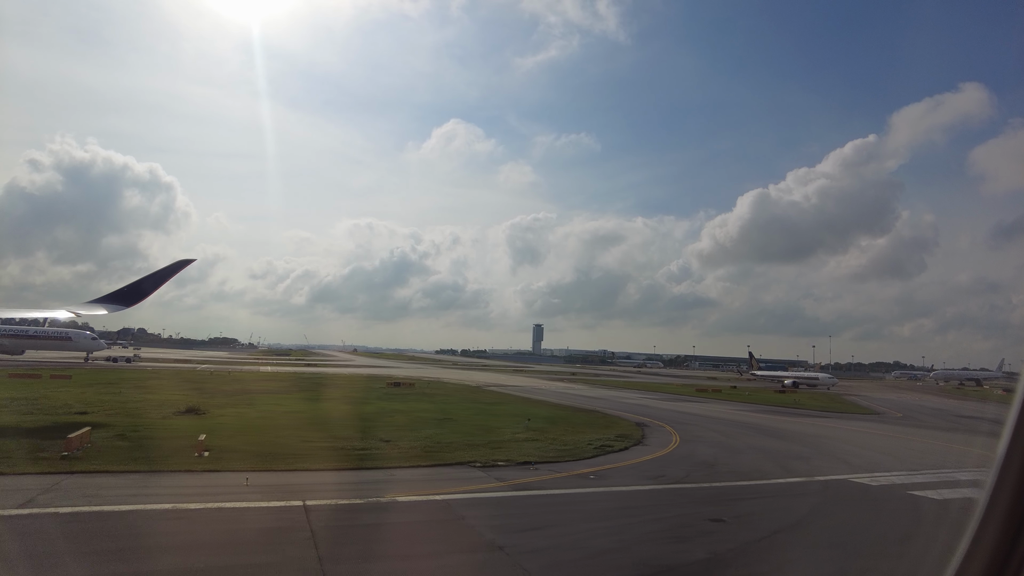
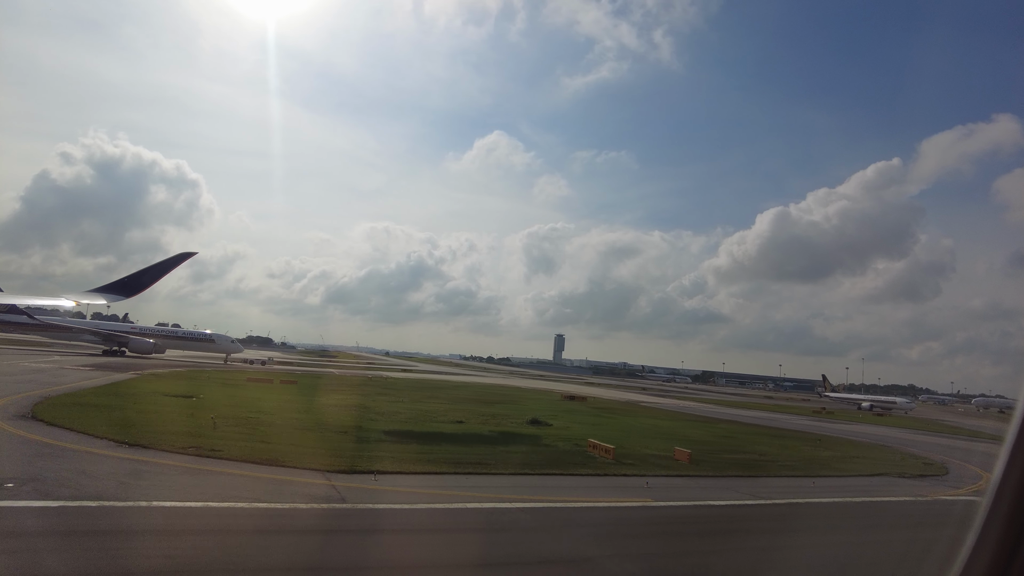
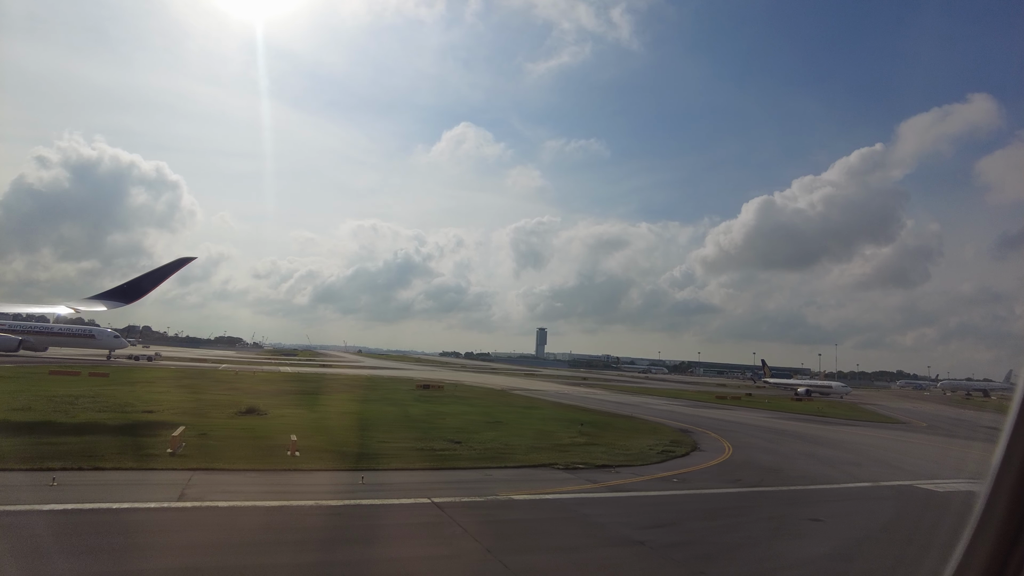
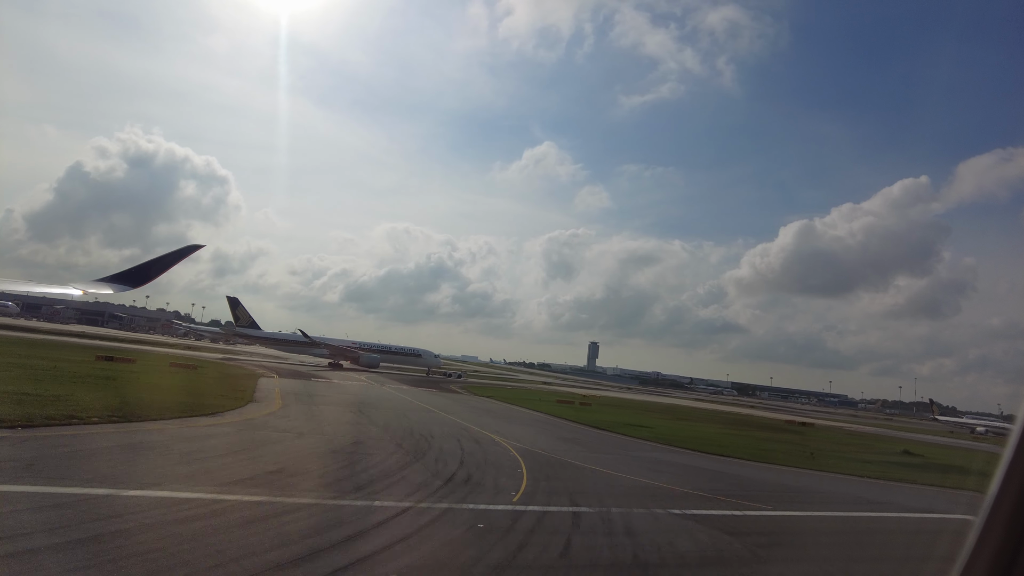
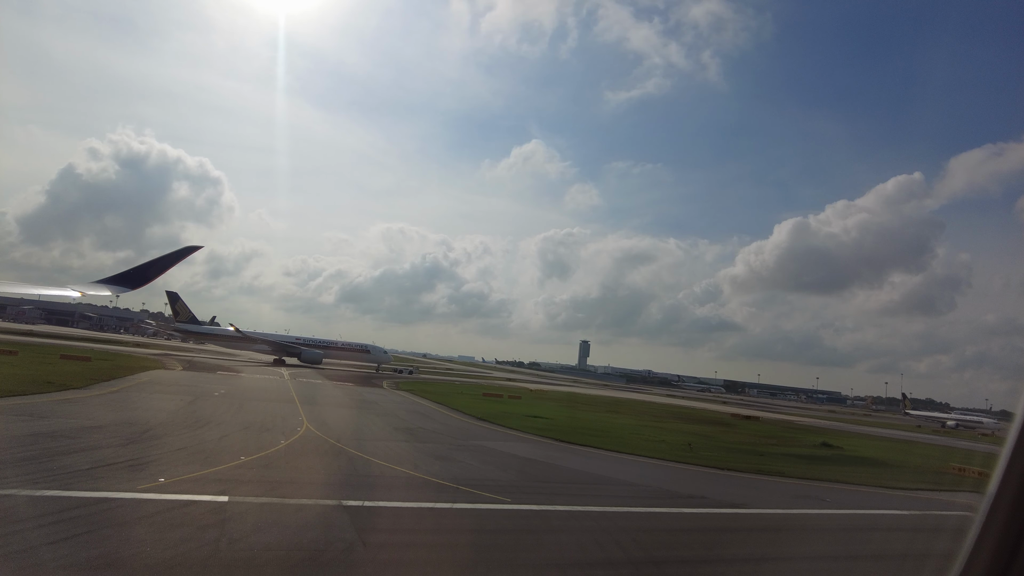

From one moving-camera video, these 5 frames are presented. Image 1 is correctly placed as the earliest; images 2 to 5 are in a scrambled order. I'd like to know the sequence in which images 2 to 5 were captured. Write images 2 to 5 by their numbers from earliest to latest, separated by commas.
3, 2, 5, 4
